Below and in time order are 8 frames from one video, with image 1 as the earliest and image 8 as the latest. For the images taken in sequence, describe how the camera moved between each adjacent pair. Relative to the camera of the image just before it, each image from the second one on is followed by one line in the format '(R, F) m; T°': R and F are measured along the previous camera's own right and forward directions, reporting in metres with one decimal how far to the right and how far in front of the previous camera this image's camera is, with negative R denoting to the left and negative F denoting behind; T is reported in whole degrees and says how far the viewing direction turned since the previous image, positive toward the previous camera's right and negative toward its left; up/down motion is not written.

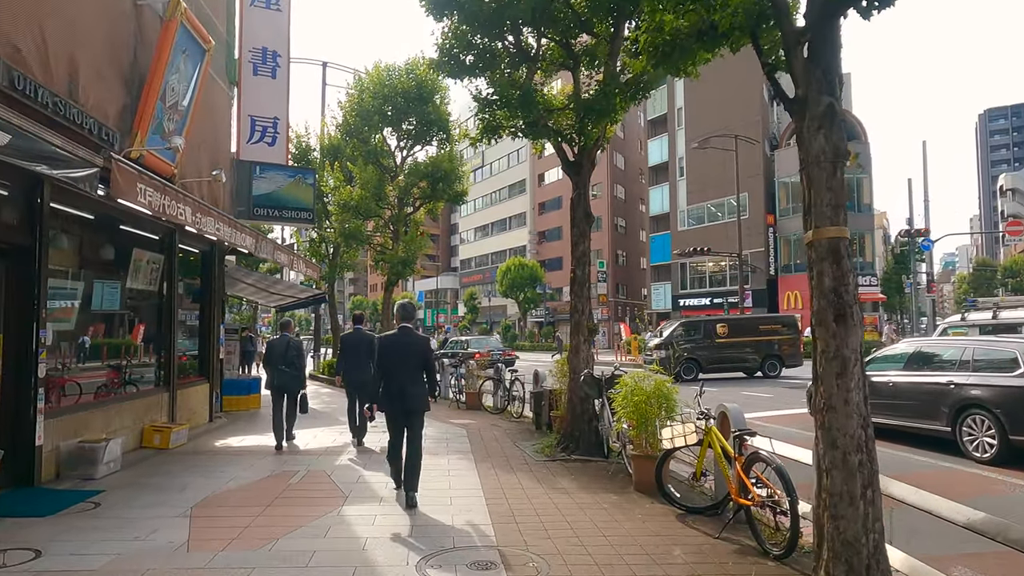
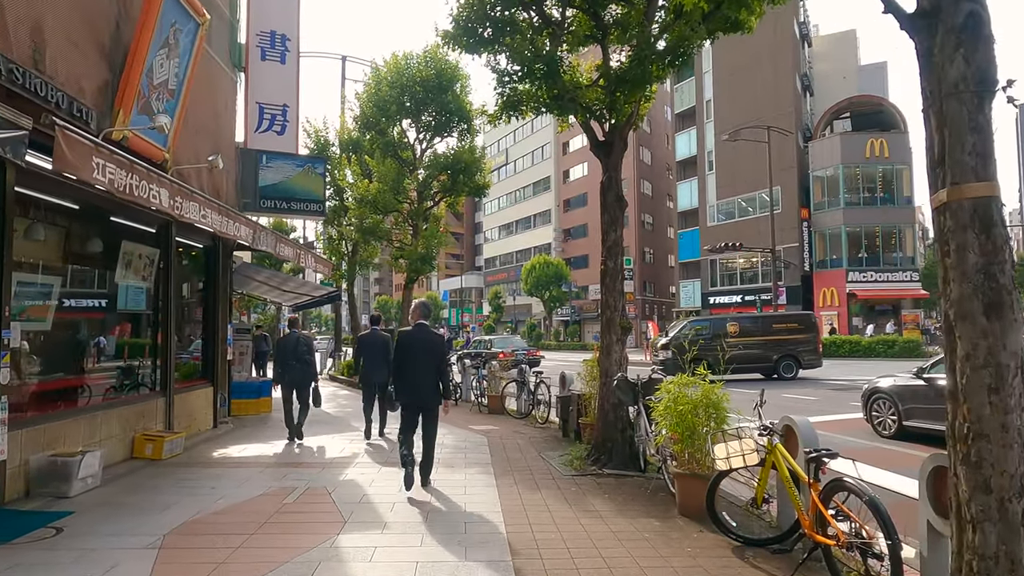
(0.0, +0.9) m; -2°
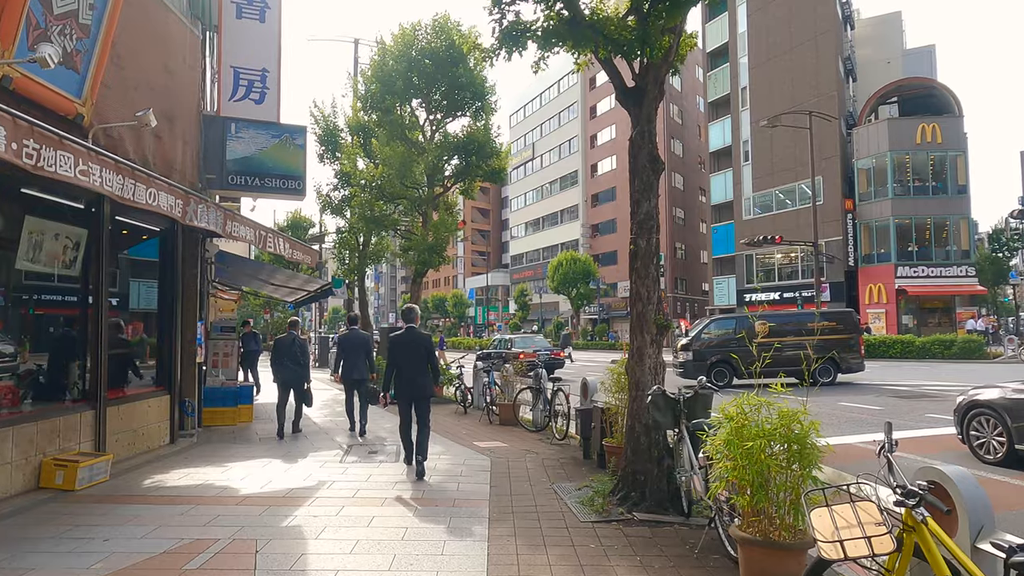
(+0.2, +1.8) m; -2°
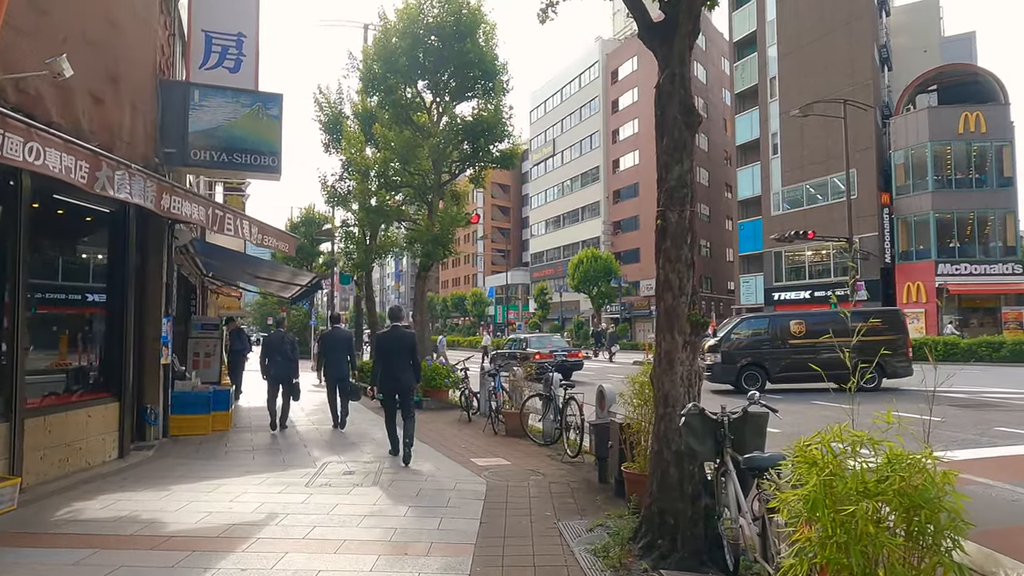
(+0.2, +1.4) m; -2°
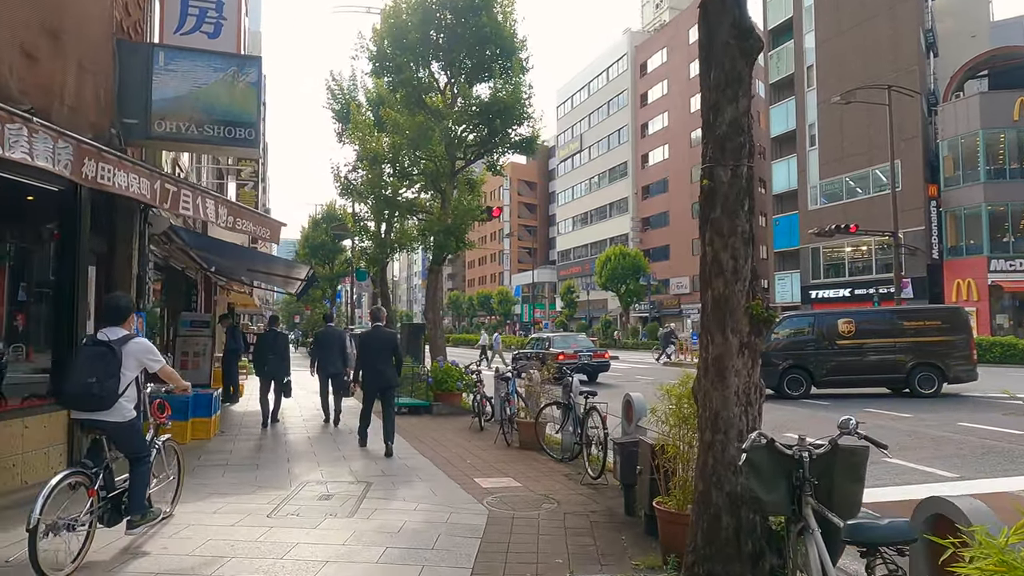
(+0.2, +1.3) m; -2°
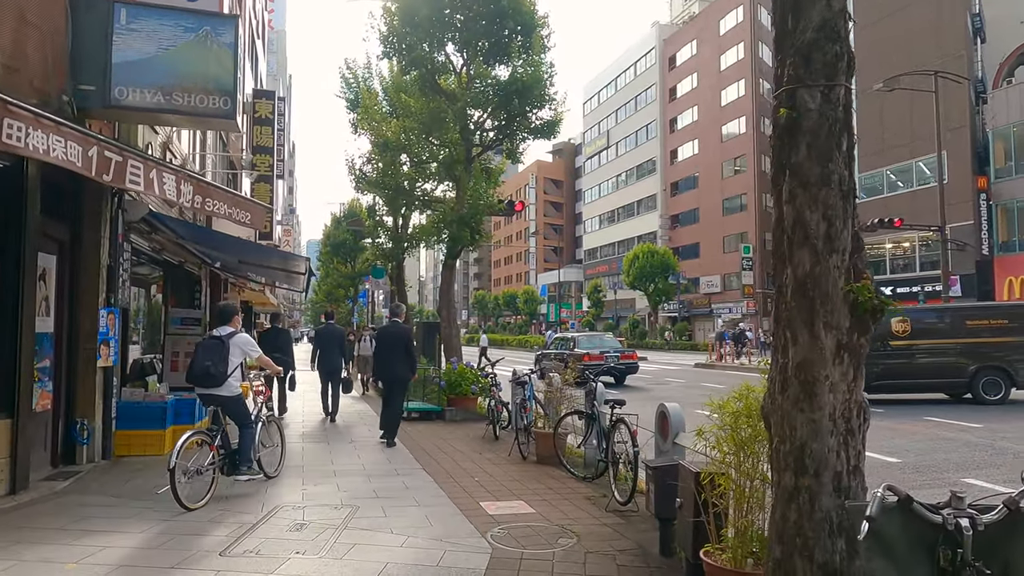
(+0.1, +1.1) m; -2°
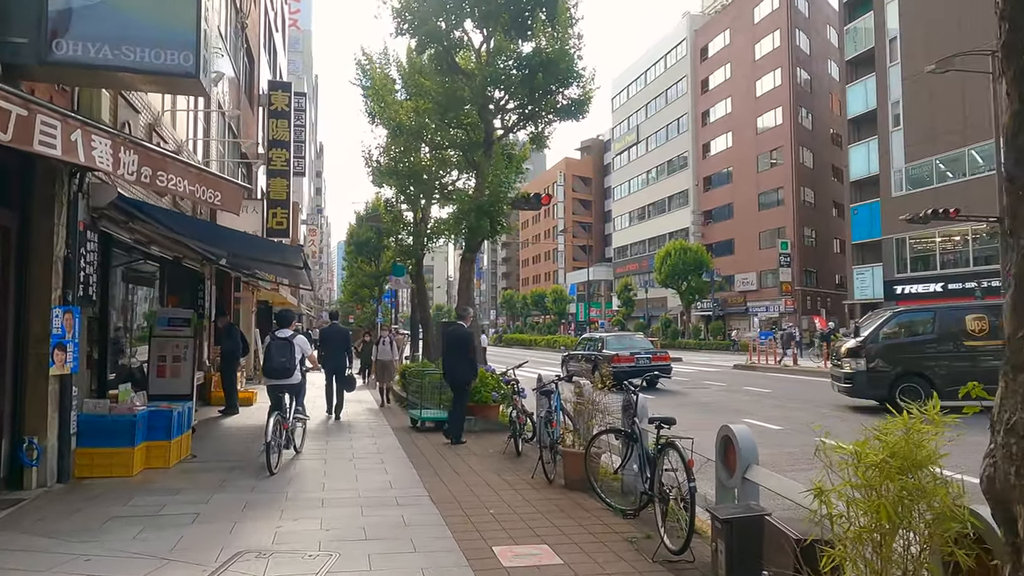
(+0.1, +1.3) m; -2°
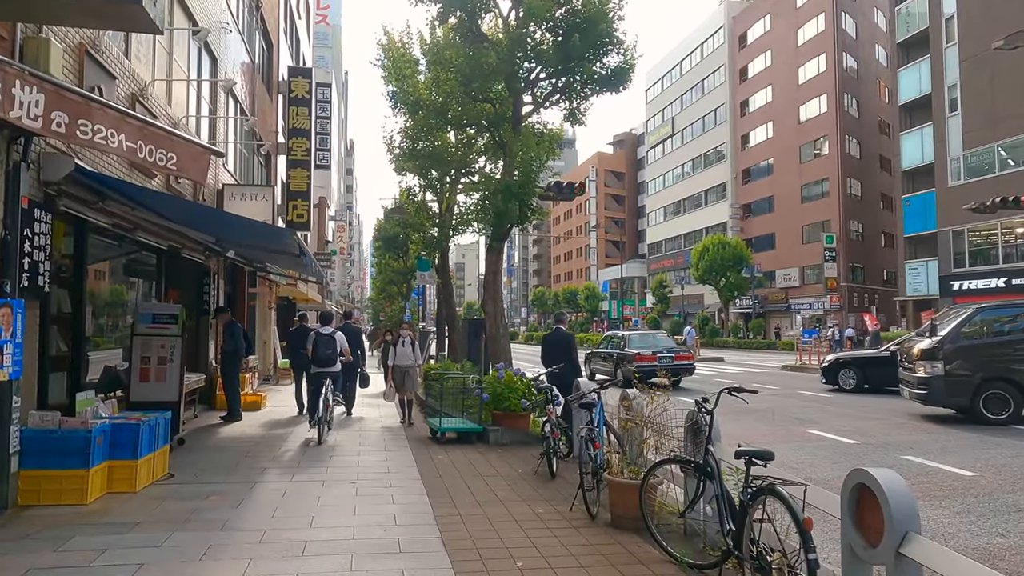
(0.0, +1.4) m; -3°
